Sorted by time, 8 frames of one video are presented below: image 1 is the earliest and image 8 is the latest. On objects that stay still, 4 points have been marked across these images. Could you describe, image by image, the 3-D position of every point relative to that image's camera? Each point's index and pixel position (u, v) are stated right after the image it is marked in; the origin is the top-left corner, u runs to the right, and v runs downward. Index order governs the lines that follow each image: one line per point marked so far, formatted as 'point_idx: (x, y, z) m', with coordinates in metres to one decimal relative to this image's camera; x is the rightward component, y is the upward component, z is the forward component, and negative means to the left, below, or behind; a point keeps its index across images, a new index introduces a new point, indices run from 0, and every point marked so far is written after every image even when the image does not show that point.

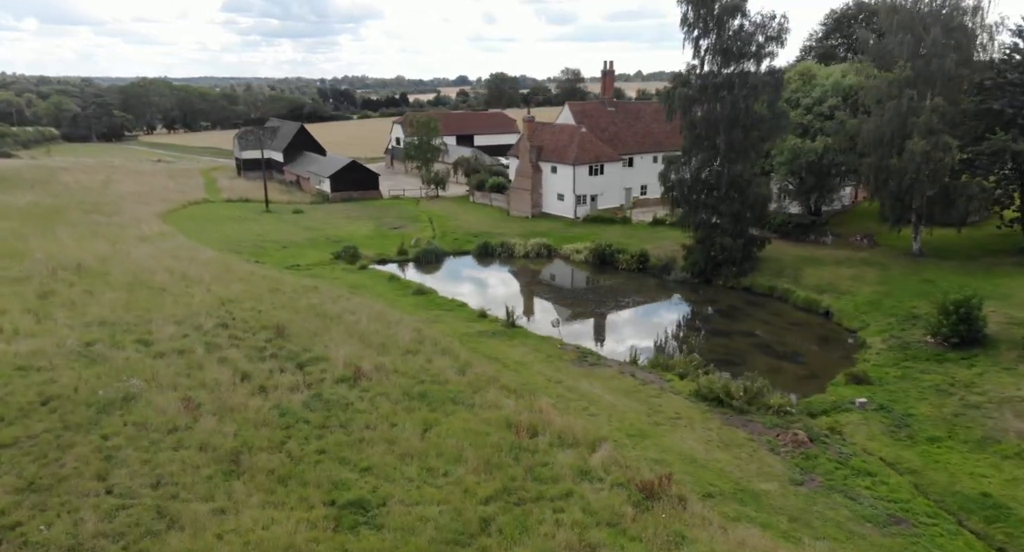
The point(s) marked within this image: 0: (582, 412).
0: (+1.5, -3.0, +16.6) m
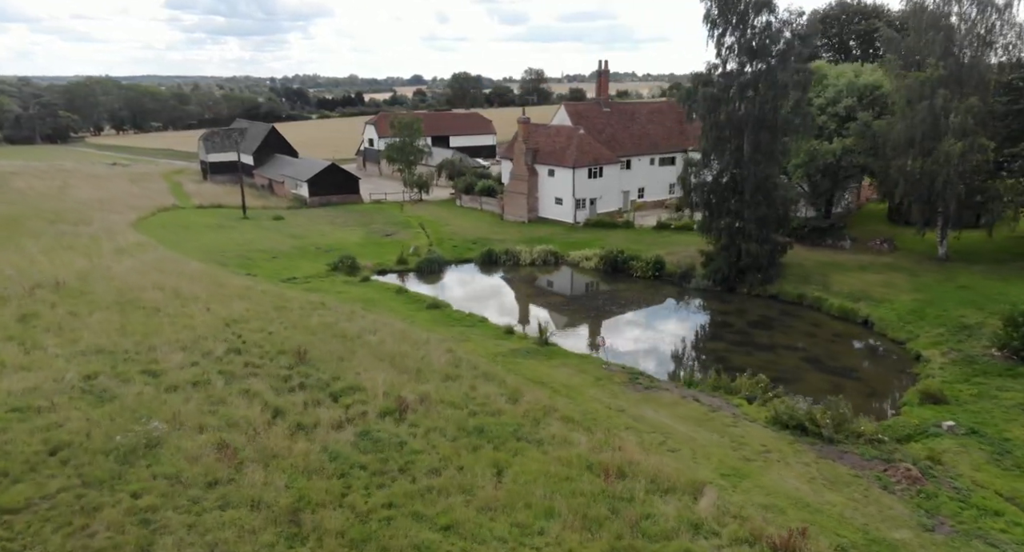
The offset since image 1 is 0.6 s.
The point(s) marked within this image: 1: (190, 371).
0: (+3.0, -3.5, +15.0) m
1: (-8.3, -2.5, +19.3) m
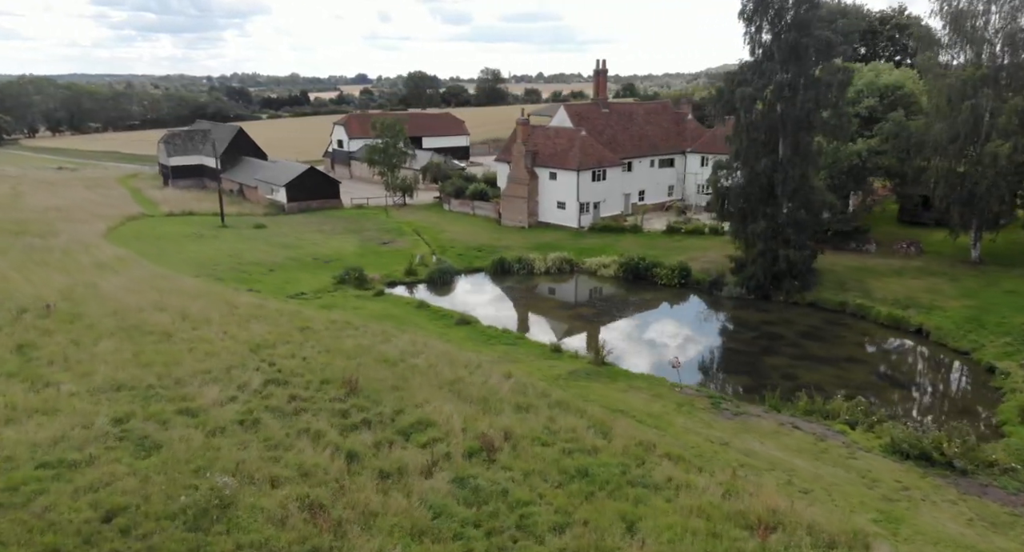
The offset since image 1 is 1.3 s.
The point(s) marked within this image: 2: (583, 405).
0: (+5.2, -3.9, +13.6) m
1: (-6.4, -3.1, +17.2) m
2: (+1.8, -3.1, +17.9) m
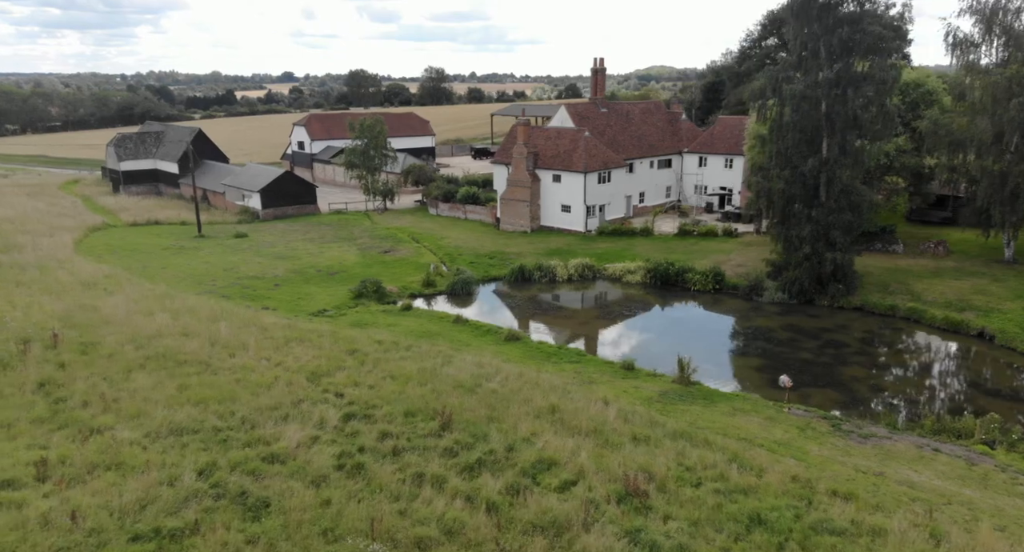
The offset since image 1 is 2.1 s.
0: (+8.0, -4.2, +12.5) m
1: (-3.8, -3.6, +15.2) m
2: (+4.3, -3.4, +16.5) m
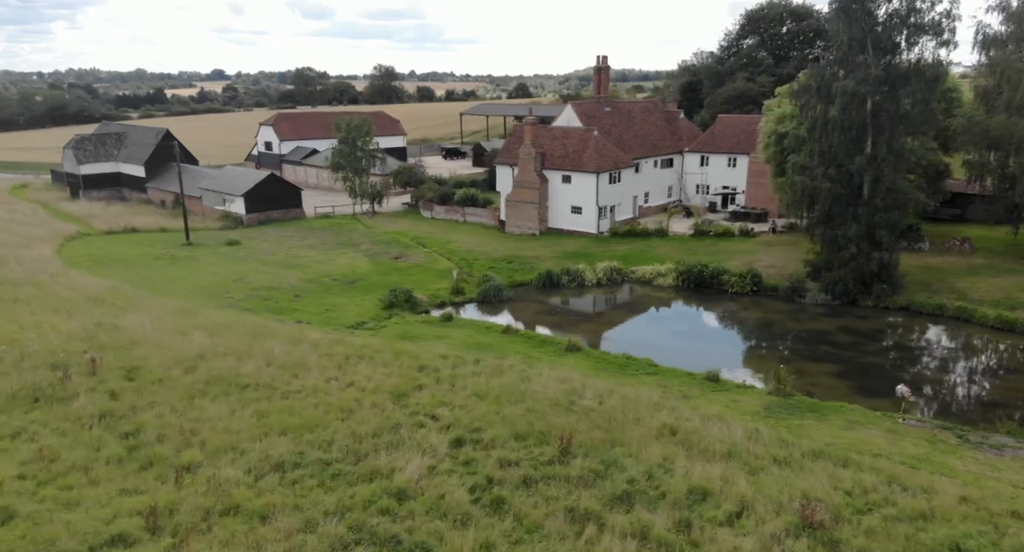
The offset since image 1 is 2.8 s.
0: (+10.9, -4.3, +12.0) m
1: (-1.1, -3.9, +13.9) m
2: (+6.9, -3.6, +15.8) m
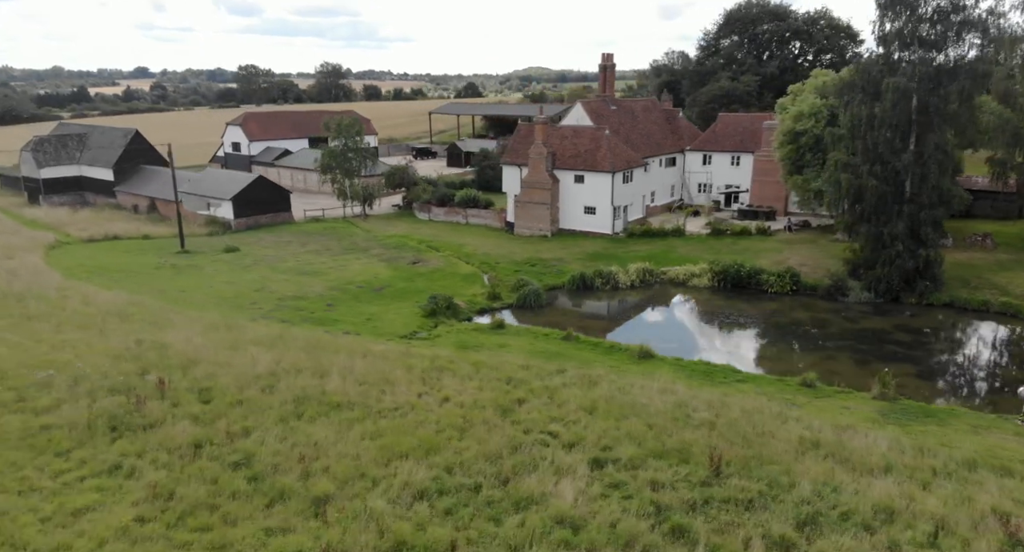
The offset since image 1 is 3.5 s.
0: (+14.0, -4.2, +12.0) m
1: (+1.9, -4.1, +13.0) m
2: (+9.7, -3.6, +15.4) m
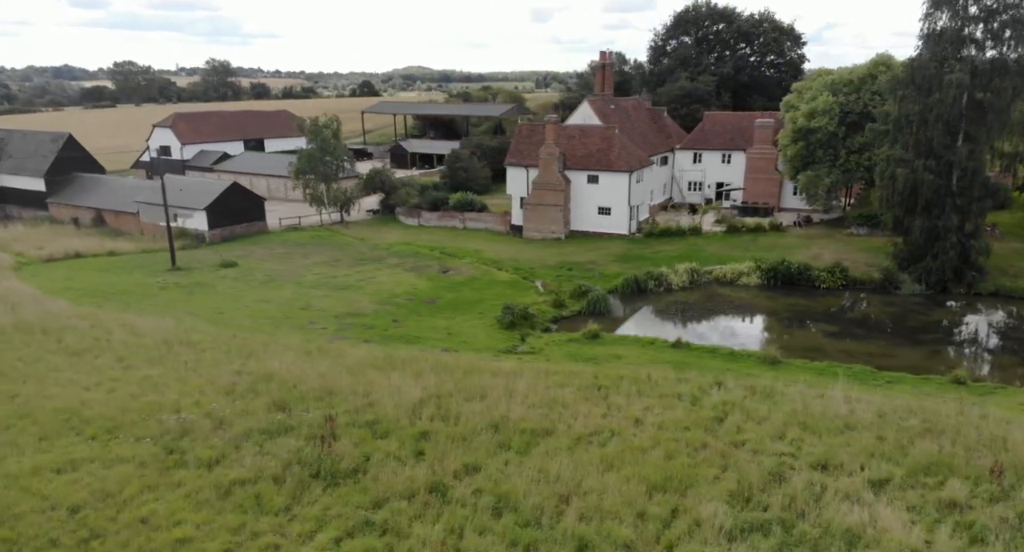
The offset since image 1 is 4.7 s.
0: (+19.4, -3.9, +13.1) m
1: (+7.2, -4.3, +12.4) m
2: (+14.6, -3.5, +15.9) m
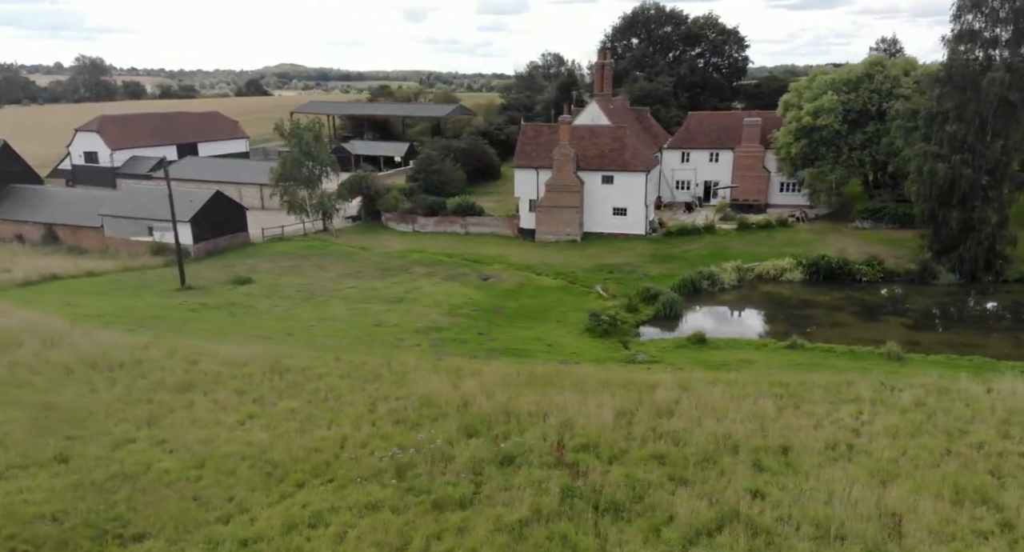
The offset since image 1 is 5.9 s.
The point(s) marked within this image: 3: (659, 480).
0: (+24.7, -3.4, +15.3) m
1: (+12.8, -4.2, +13.0) m
2: (+19.6, -3.2, +17.4) m
3: (+2.8, -4.0, +14.8) m
